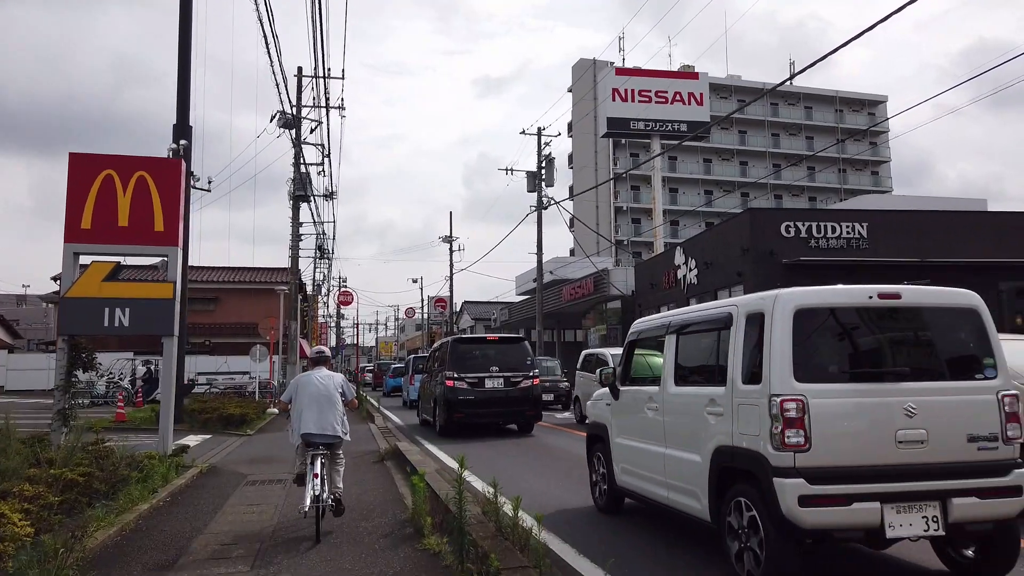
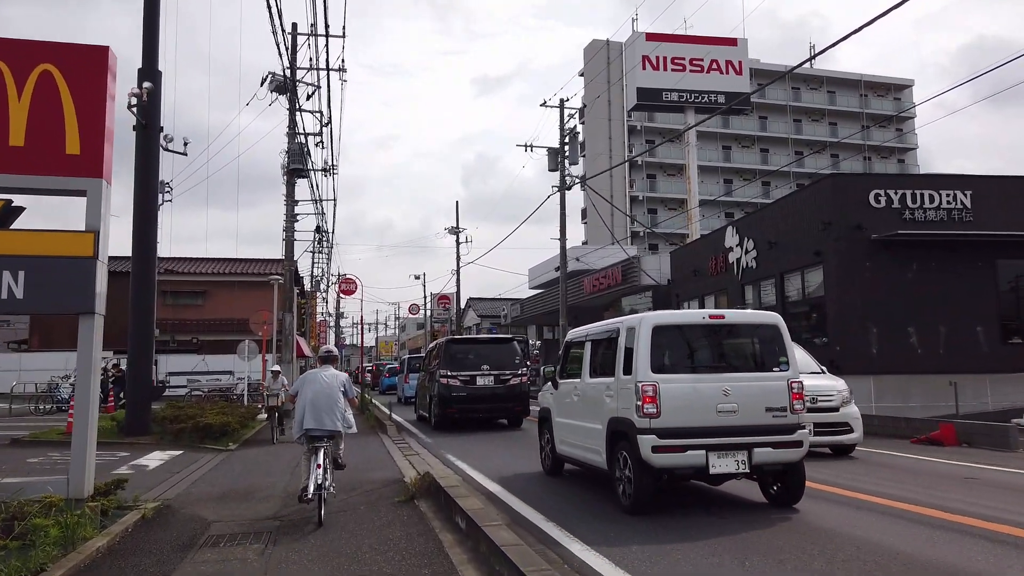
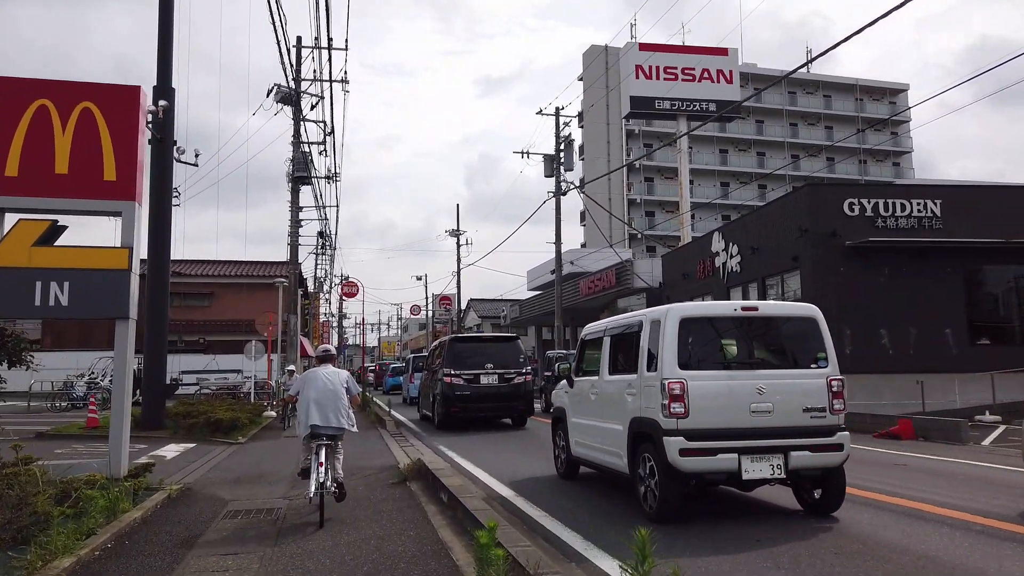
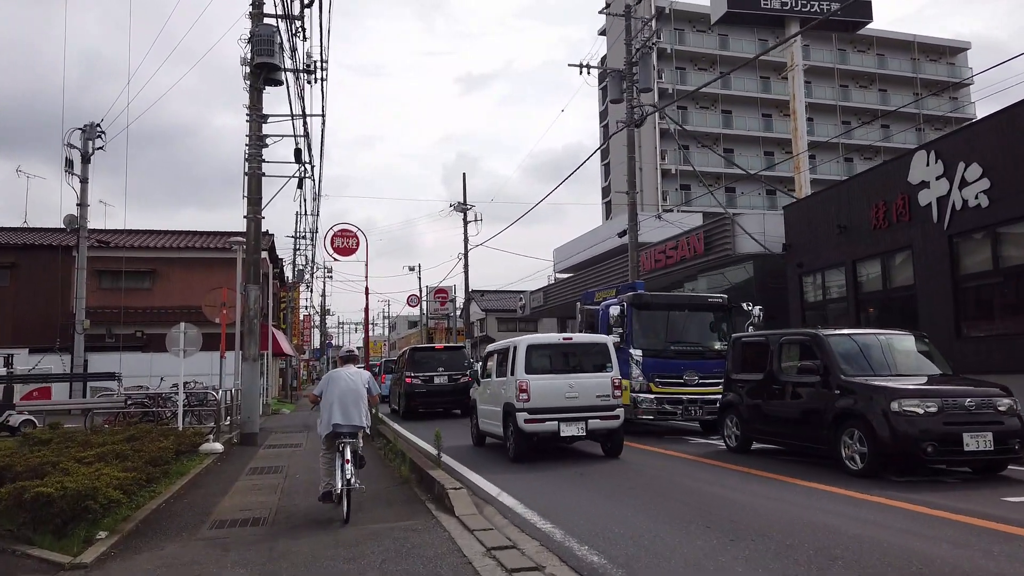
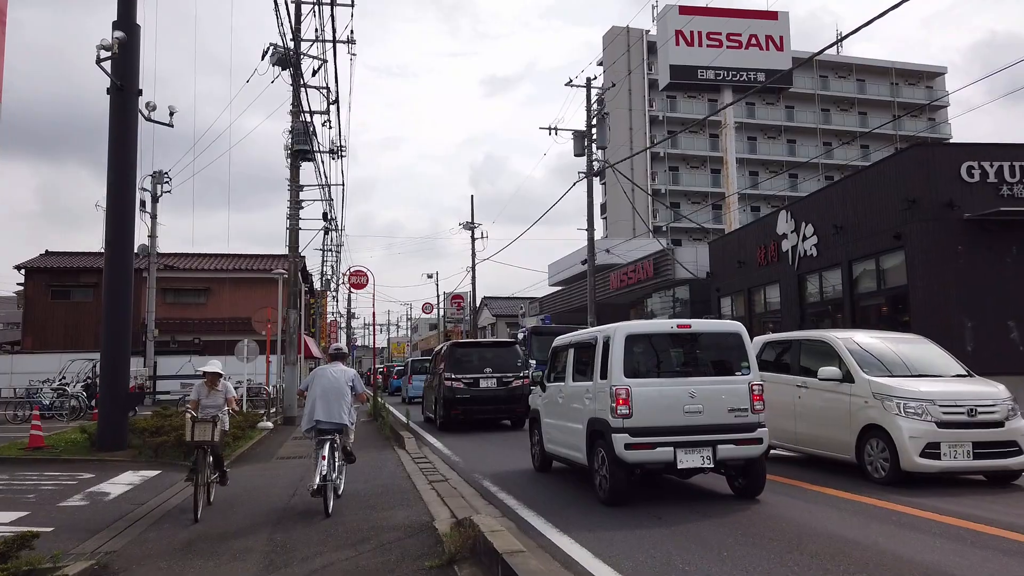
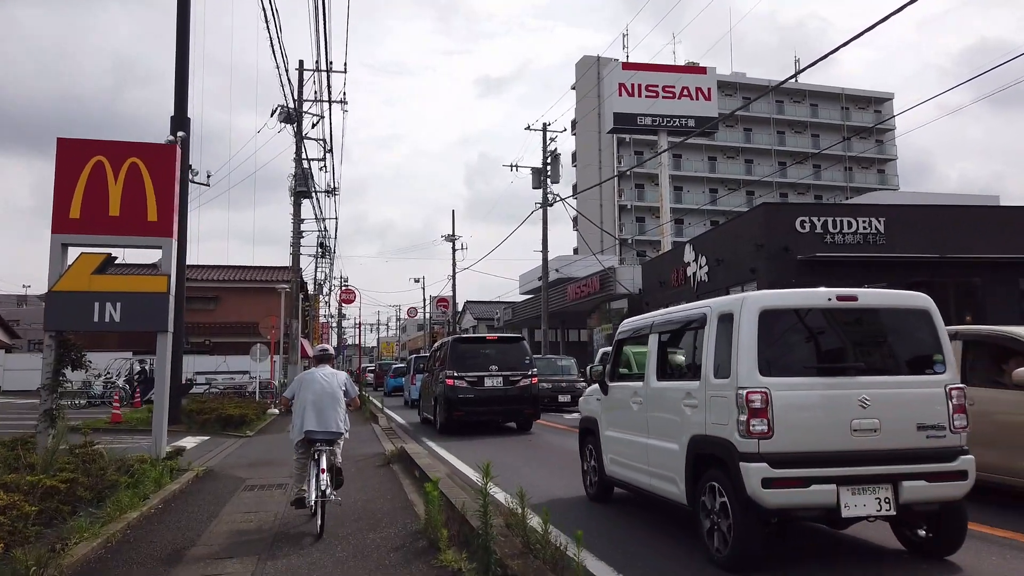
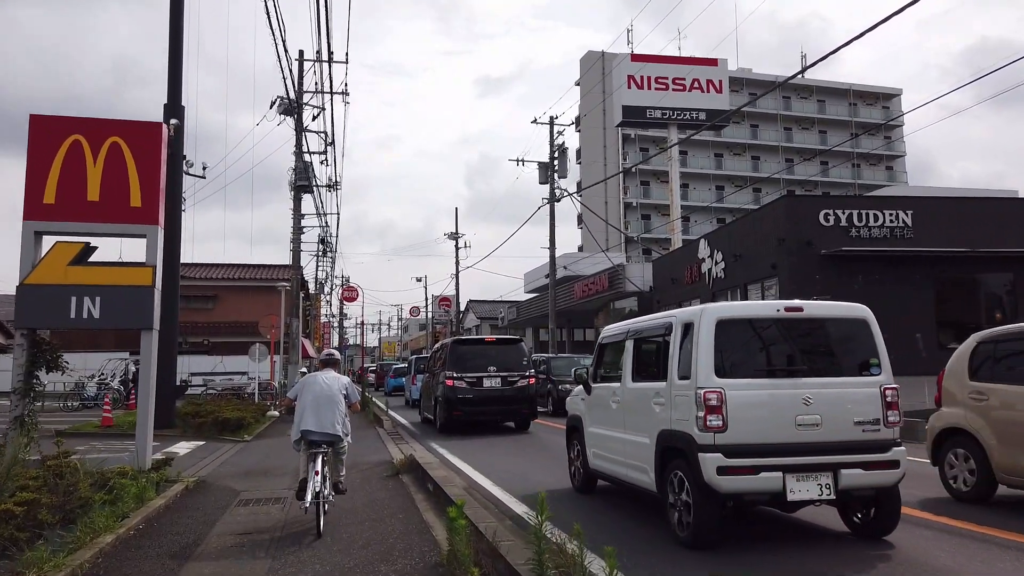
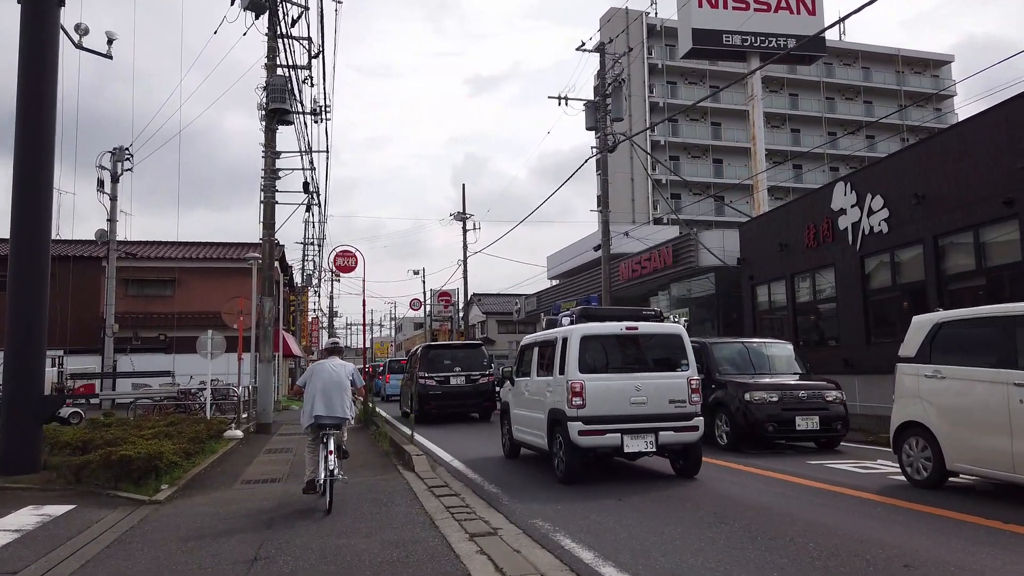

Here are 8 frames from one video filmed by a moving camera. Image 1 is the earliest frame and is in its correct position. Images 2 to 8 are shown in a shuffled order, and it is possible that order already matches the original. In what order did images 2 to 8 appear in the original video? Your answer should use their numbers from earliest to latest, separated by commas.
6, 7, 3, 2, 5, 8, 4
